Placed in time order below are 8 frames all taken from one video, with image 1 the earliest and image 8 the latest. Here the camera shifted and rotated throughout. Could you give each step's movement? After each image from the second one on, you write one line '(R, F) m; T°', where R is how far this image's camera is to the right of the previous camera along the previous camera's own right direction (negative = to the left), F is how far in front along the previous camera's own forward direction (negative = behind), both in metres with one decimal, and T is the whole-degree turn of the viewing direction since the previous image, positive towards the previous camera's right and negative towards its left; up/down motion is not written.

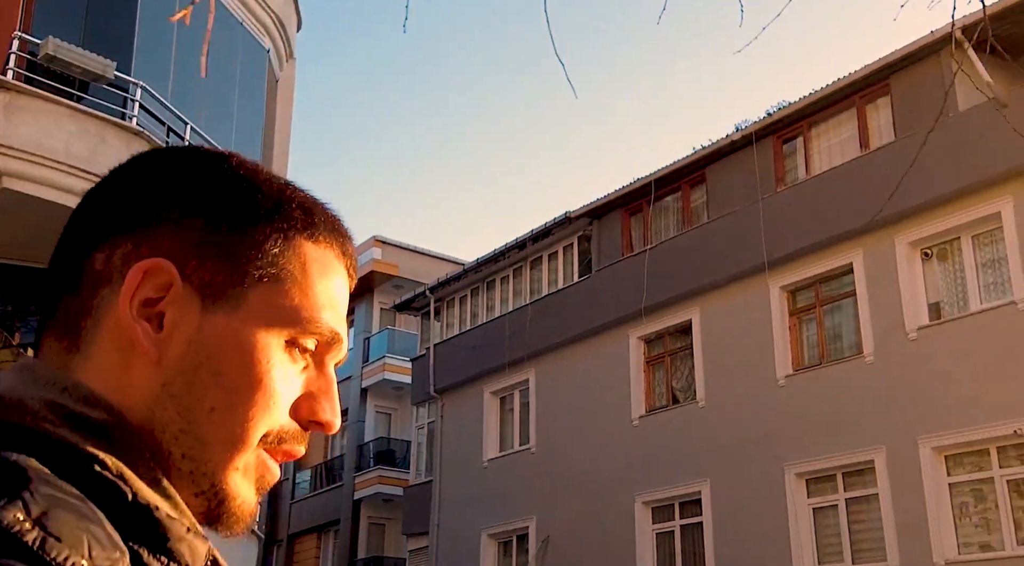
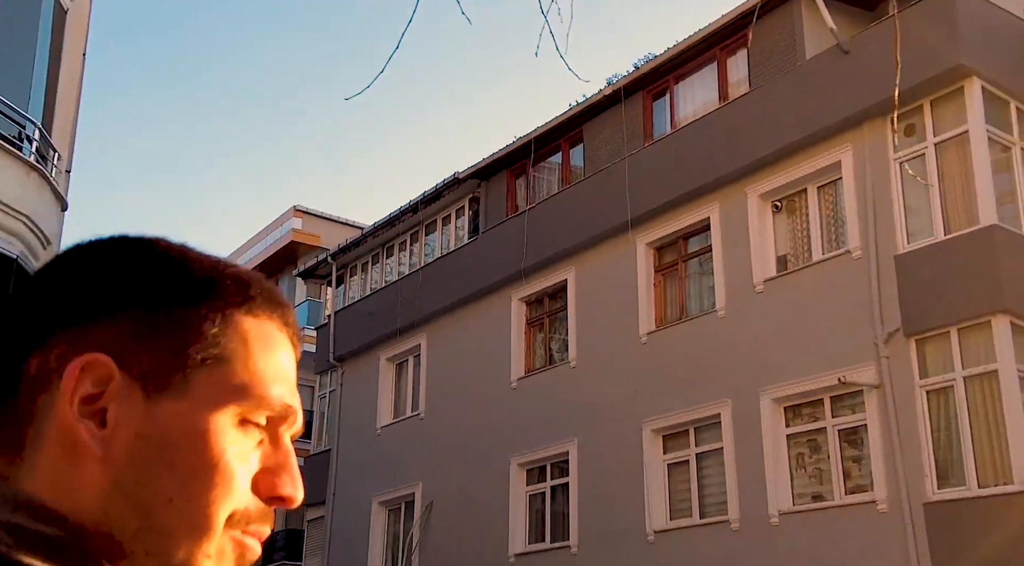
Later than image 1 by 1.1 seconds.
(+1.6, +0.4) m; +3°
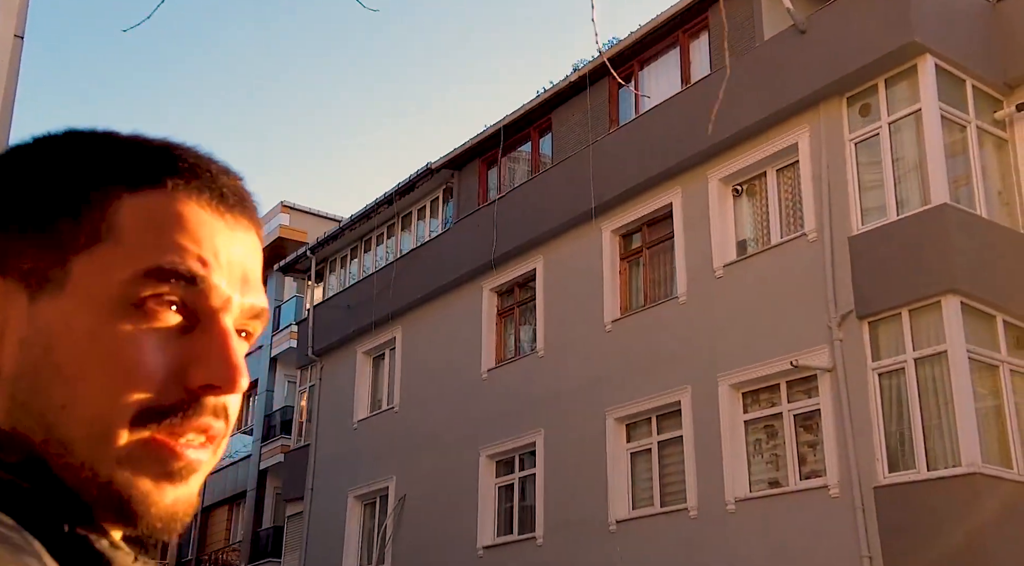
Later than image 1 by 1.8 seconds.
(+0.6, +0.2) m; 0°
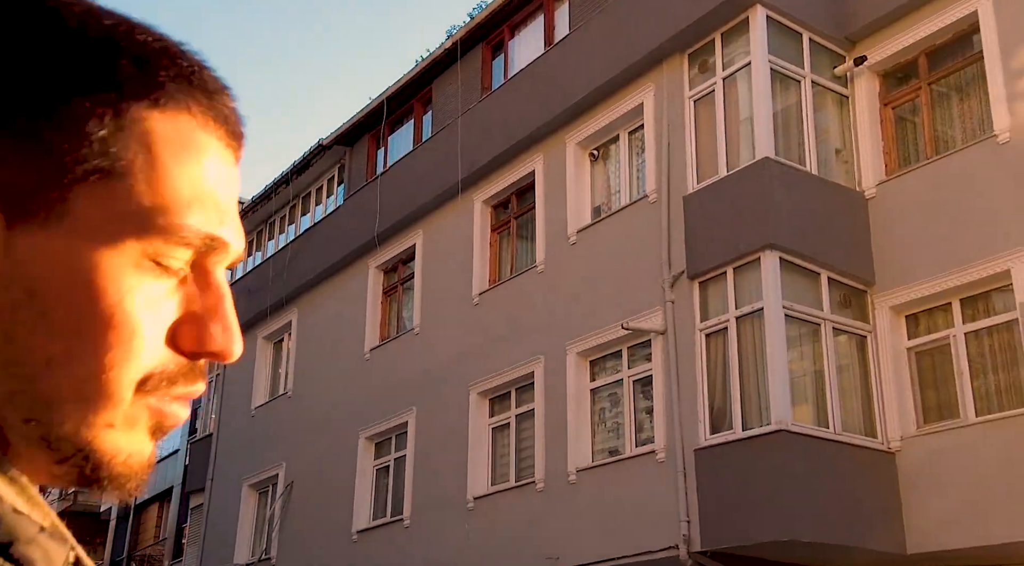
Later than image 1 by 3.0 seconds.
(+1.6, +0.5) m; +2°
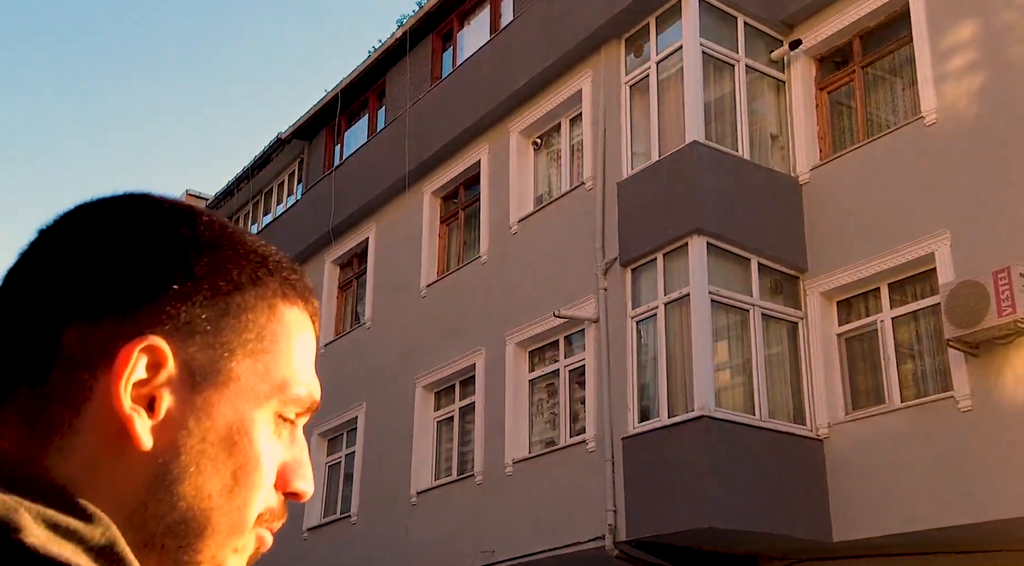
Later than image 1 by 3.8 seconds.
(+0.6, +0.2) m; +1°
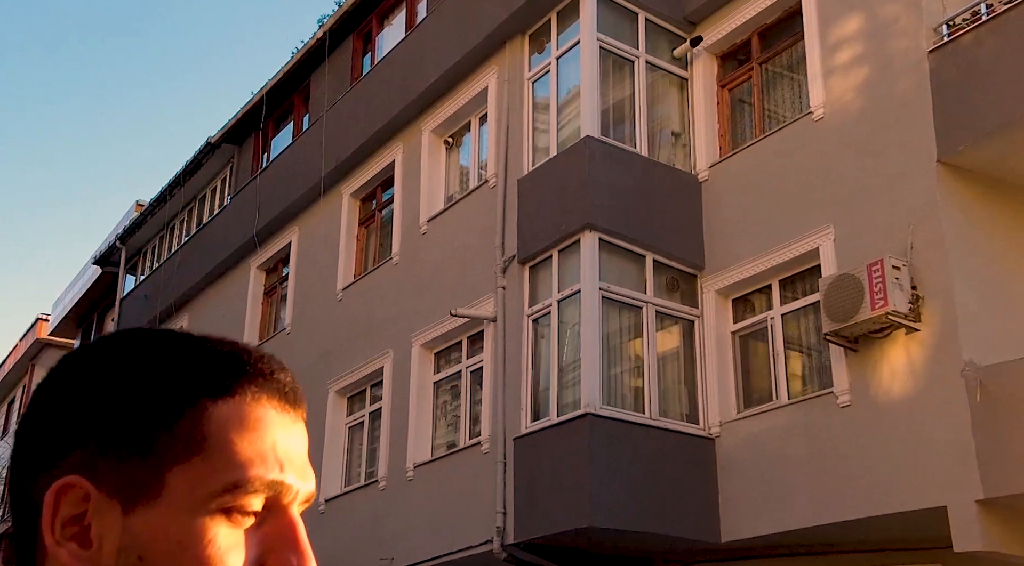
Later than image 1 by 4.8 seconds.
(+0.7, +0.2) m; +2°
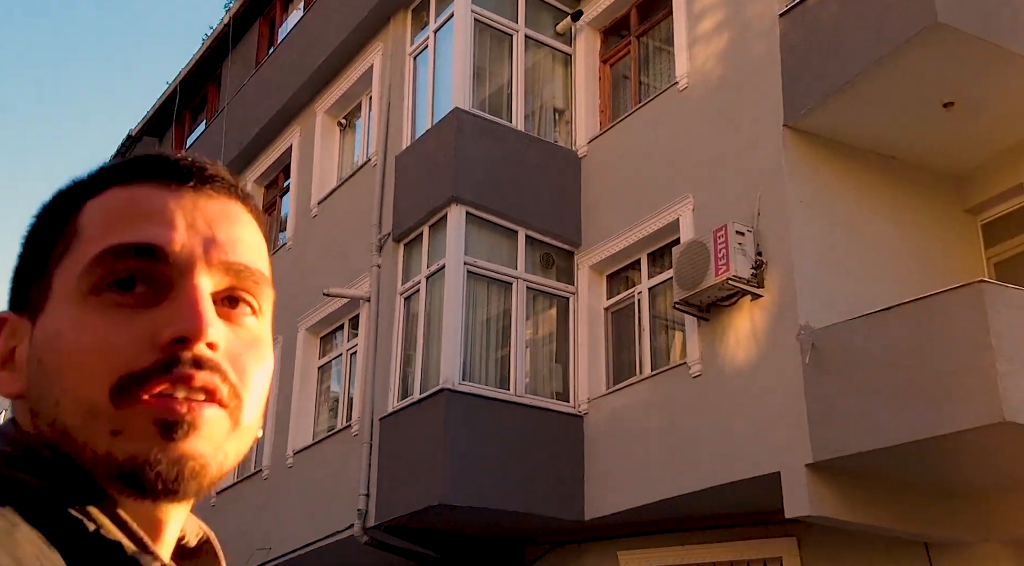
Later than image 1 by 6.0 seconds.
(+0.9, +0.3) m; +2°
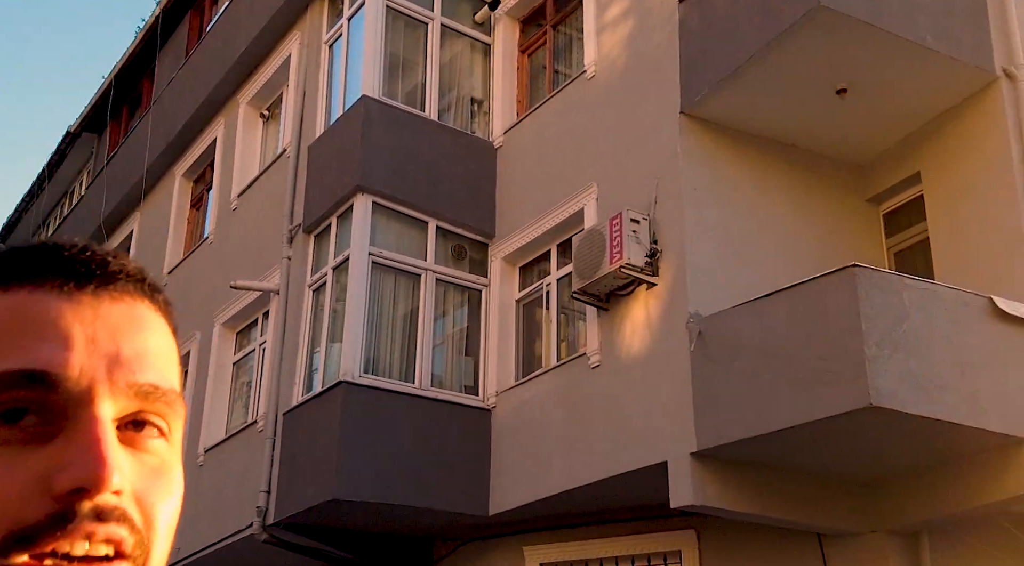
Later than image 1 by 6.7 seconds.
(+0.5, +0.2) m; +2°
